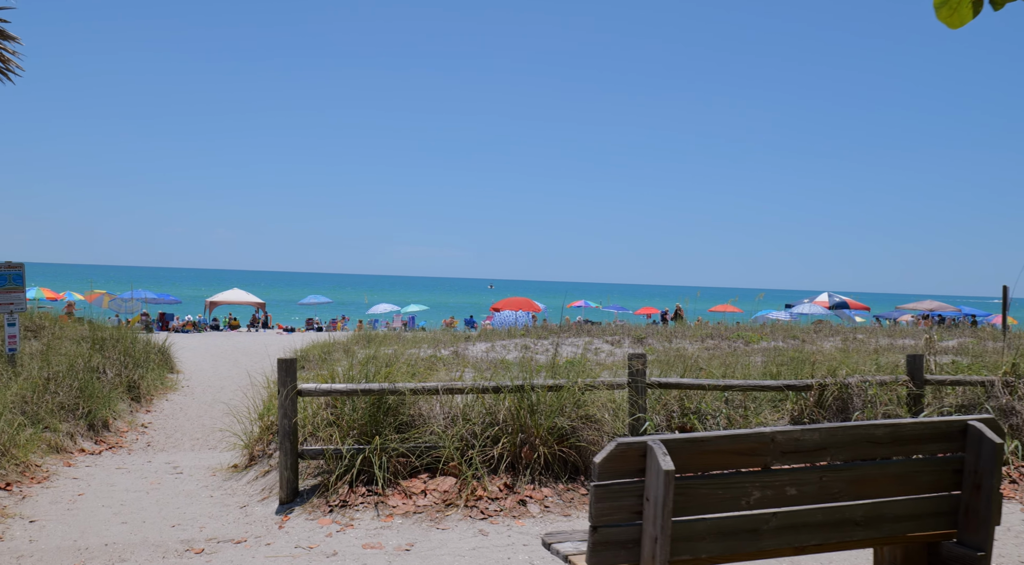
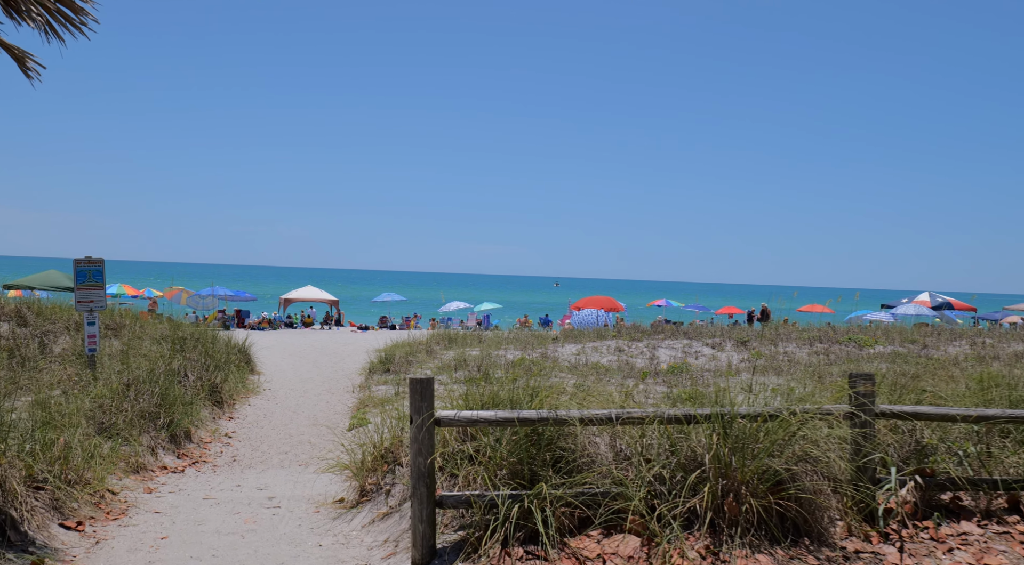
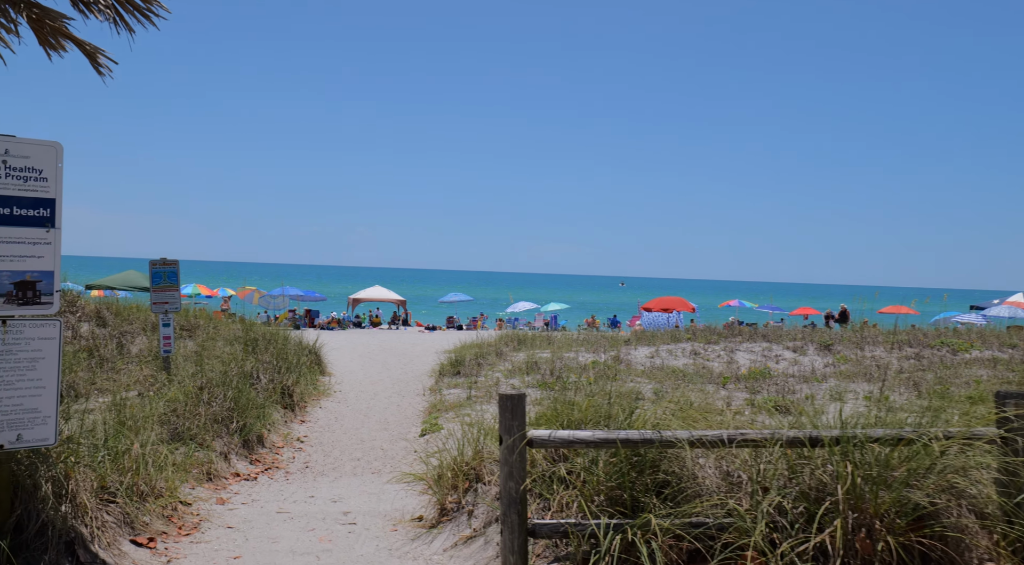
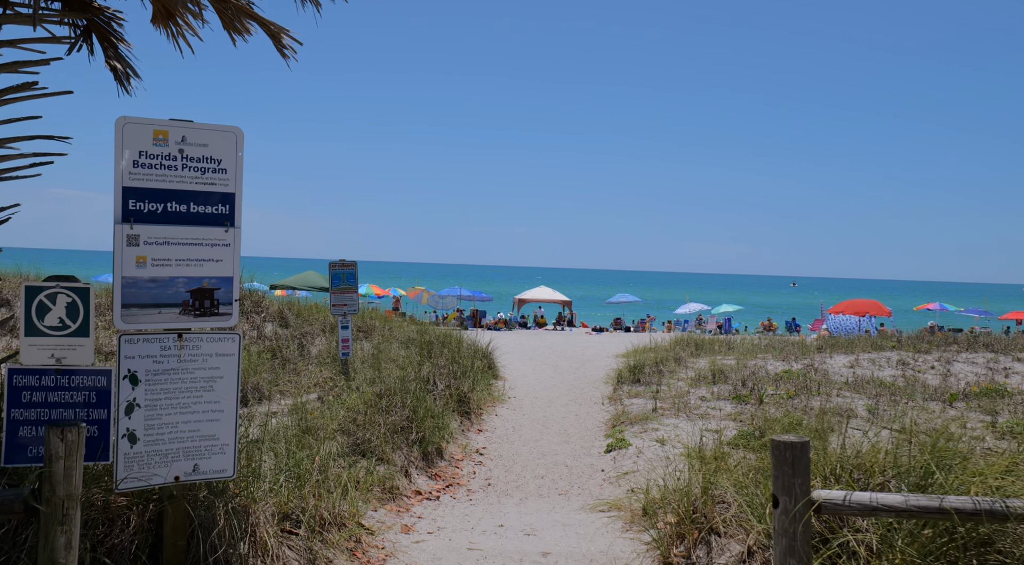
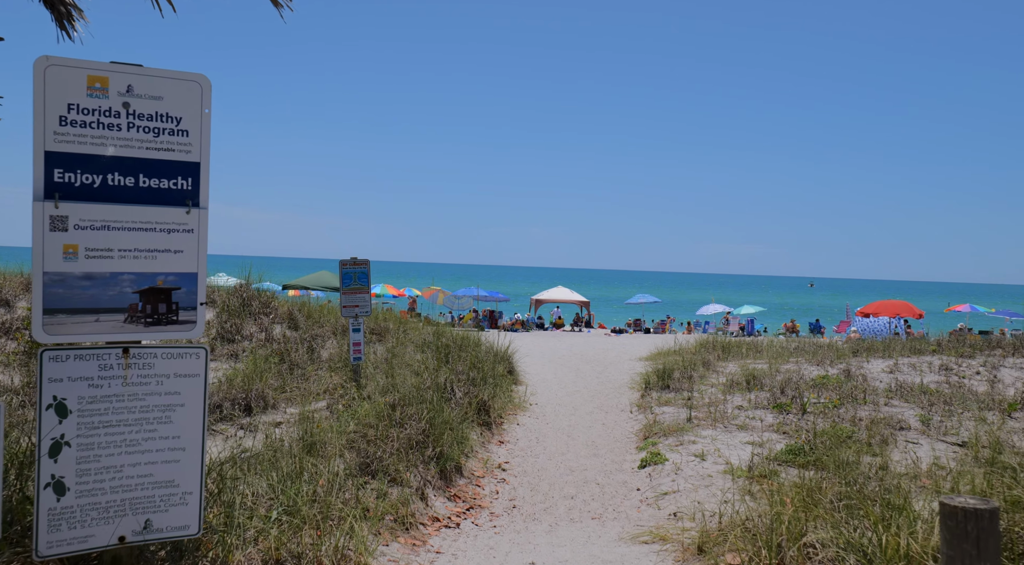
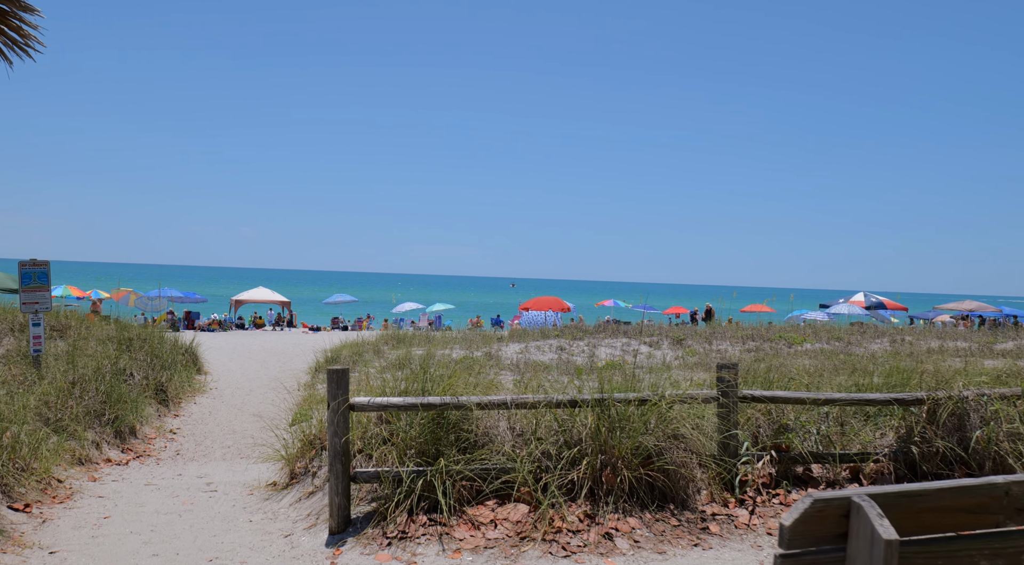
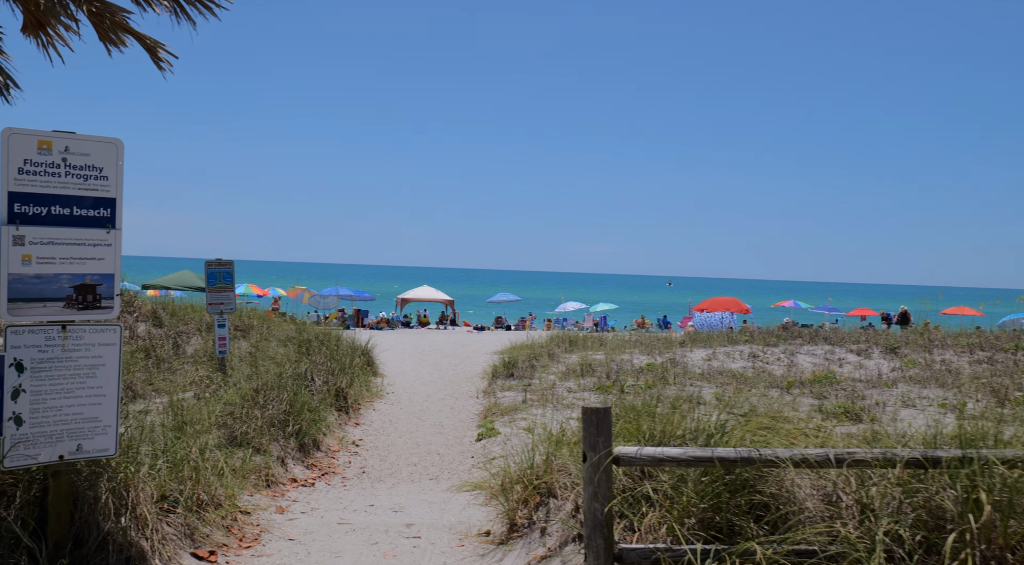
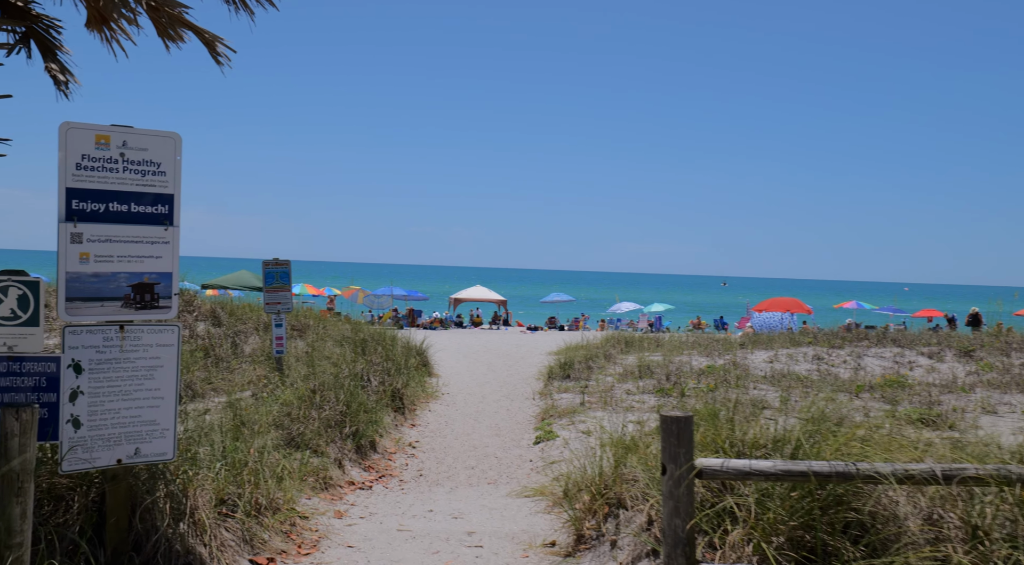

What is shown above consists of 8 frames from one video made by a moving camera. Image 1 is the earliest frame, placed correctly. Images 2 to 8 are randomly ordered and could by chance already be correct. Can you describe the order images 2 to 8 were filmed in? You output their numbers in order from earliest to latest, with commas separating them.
6, 2, 3, 7, 8, 4, 5
